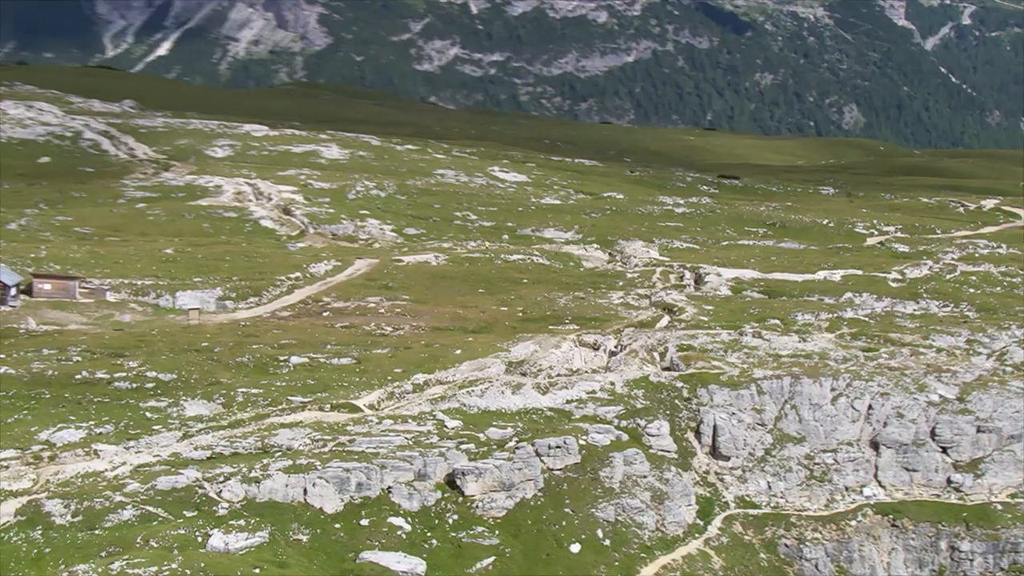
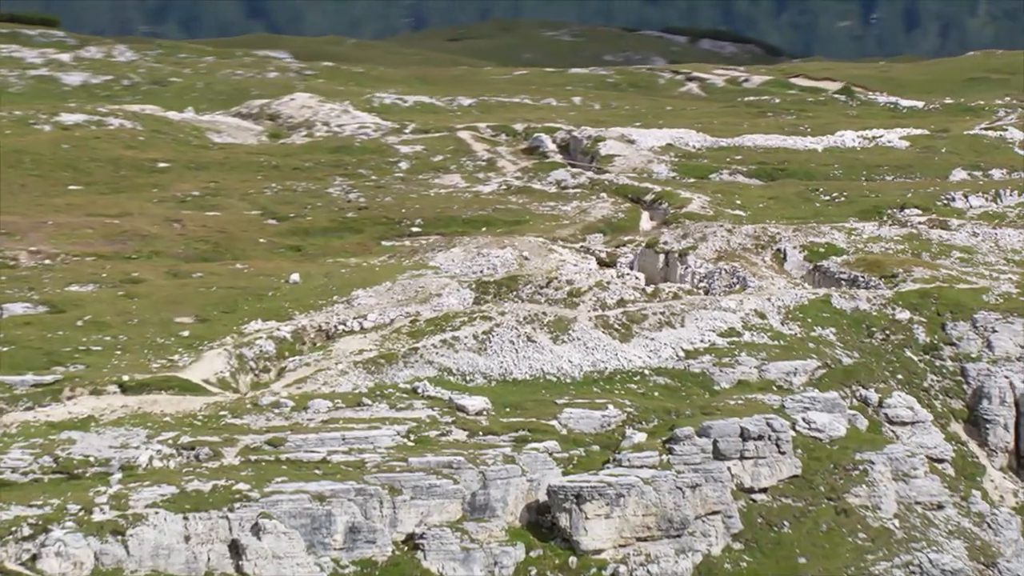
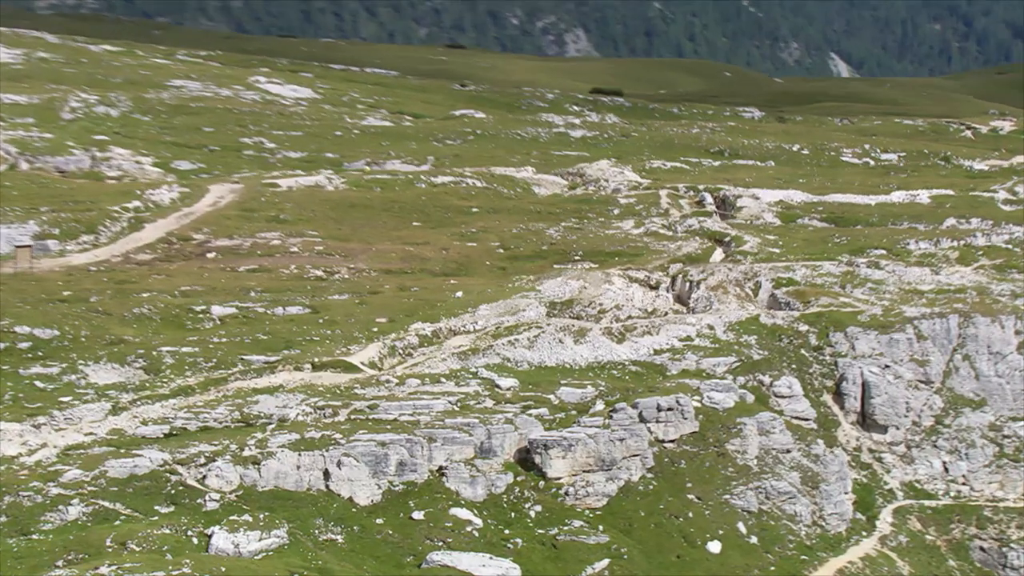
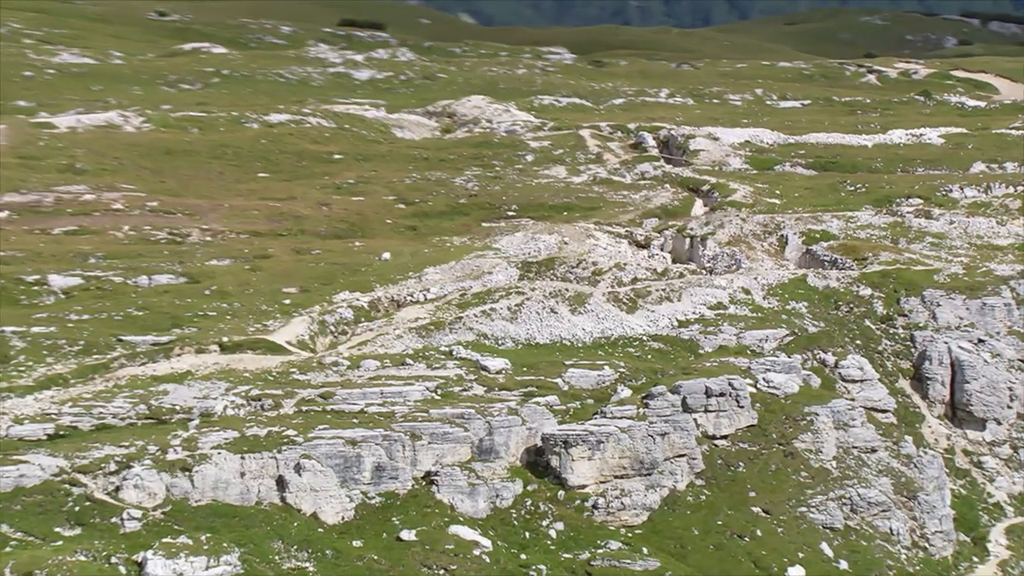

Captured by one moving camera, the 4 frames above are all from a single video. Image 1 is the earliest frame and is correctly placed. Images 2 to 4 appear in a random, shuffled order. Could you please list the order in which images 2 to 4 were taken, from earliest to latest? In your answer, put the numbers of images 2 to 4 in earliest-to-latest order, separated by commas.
3, 4, 2
